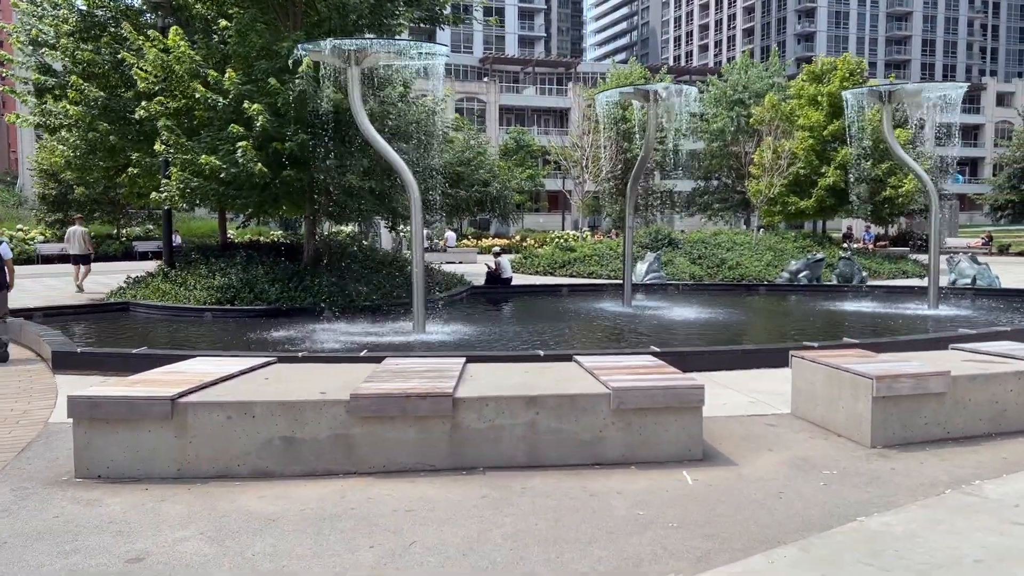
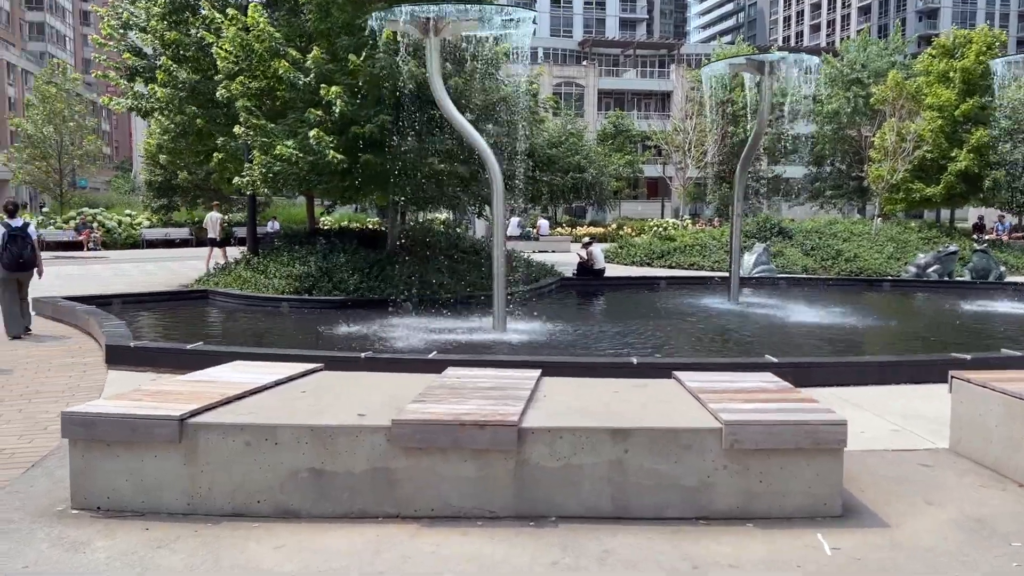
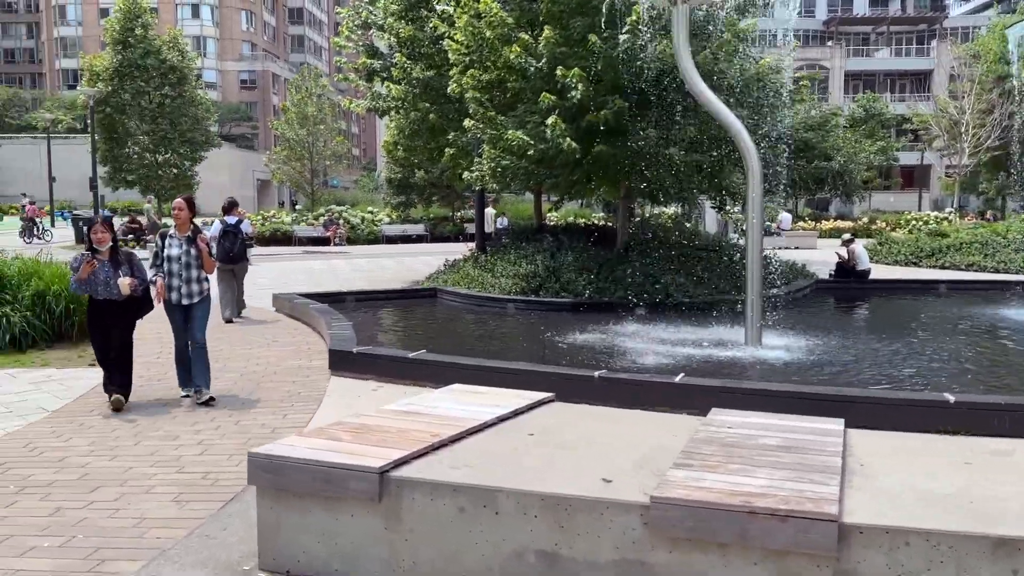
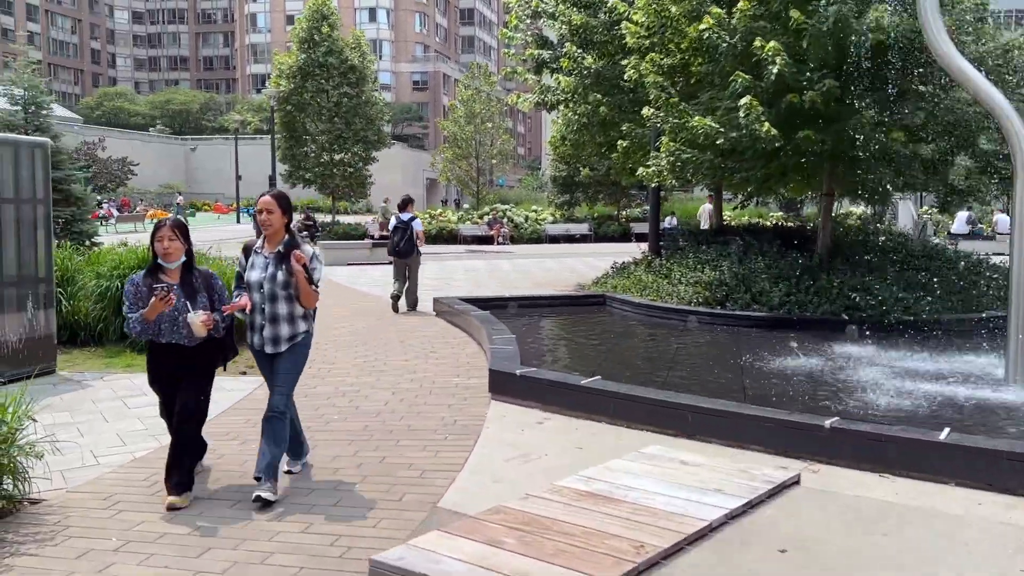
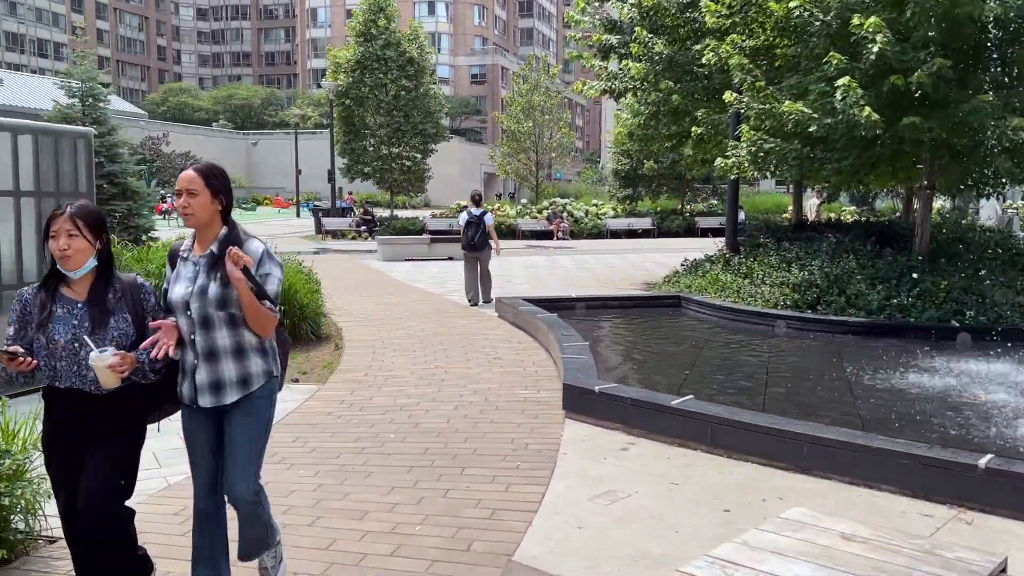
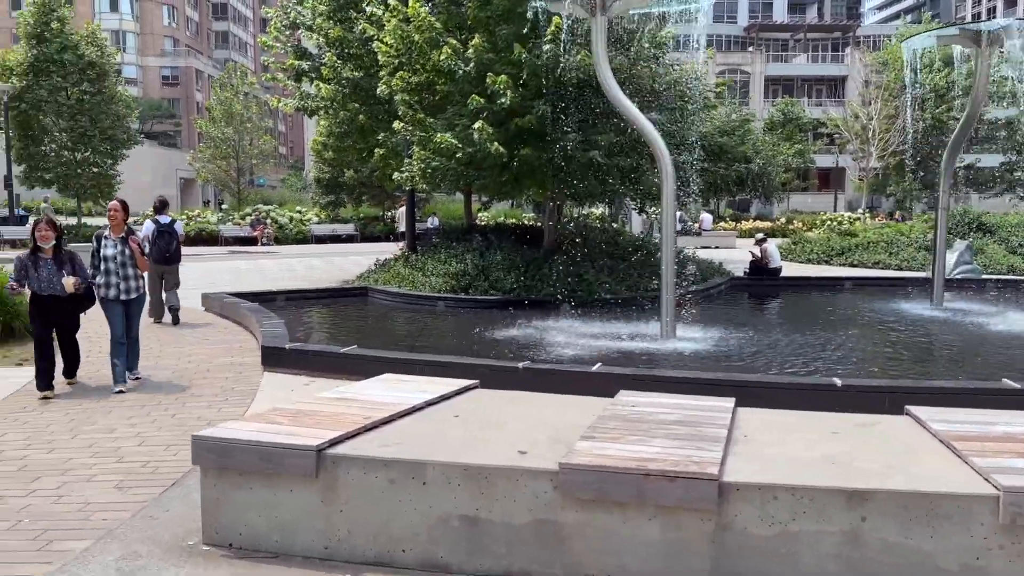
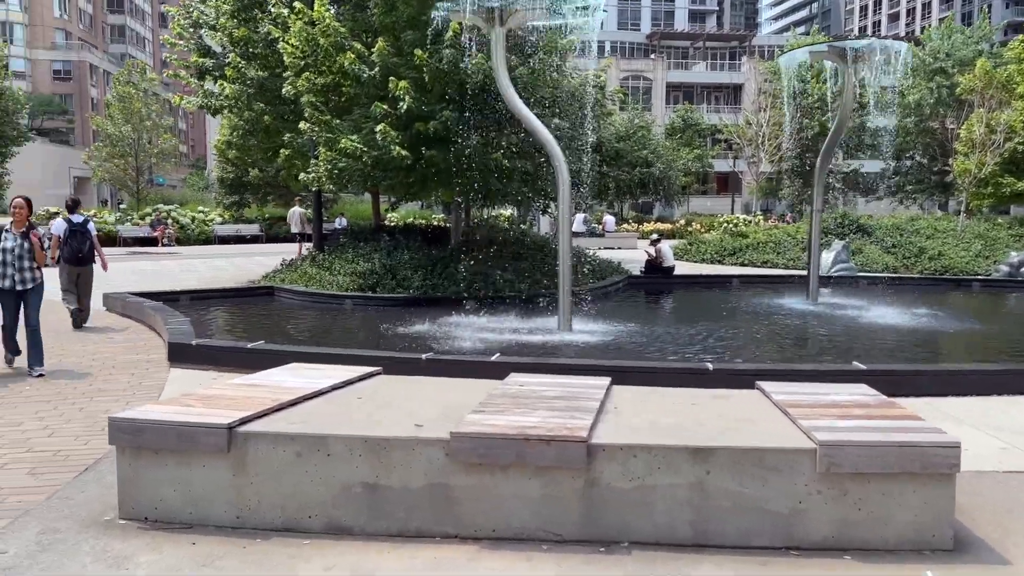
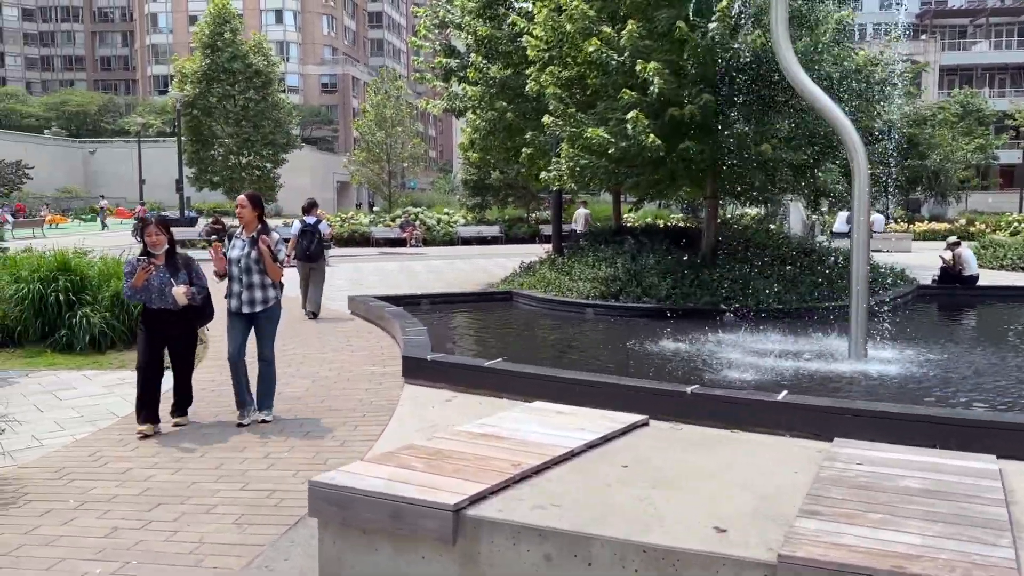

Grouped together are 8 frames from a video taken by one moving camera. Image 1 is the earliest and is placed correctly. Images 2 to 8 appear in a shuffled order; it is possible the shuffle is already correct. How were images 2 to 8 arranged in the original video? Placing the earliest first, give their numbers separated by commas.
2, 7, 6, 3, 8, 4, 5
